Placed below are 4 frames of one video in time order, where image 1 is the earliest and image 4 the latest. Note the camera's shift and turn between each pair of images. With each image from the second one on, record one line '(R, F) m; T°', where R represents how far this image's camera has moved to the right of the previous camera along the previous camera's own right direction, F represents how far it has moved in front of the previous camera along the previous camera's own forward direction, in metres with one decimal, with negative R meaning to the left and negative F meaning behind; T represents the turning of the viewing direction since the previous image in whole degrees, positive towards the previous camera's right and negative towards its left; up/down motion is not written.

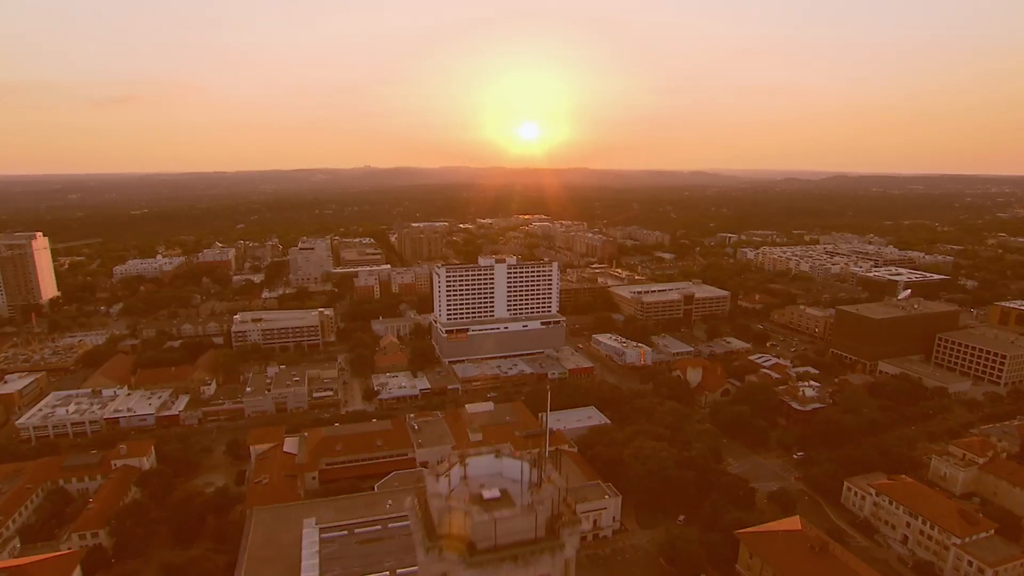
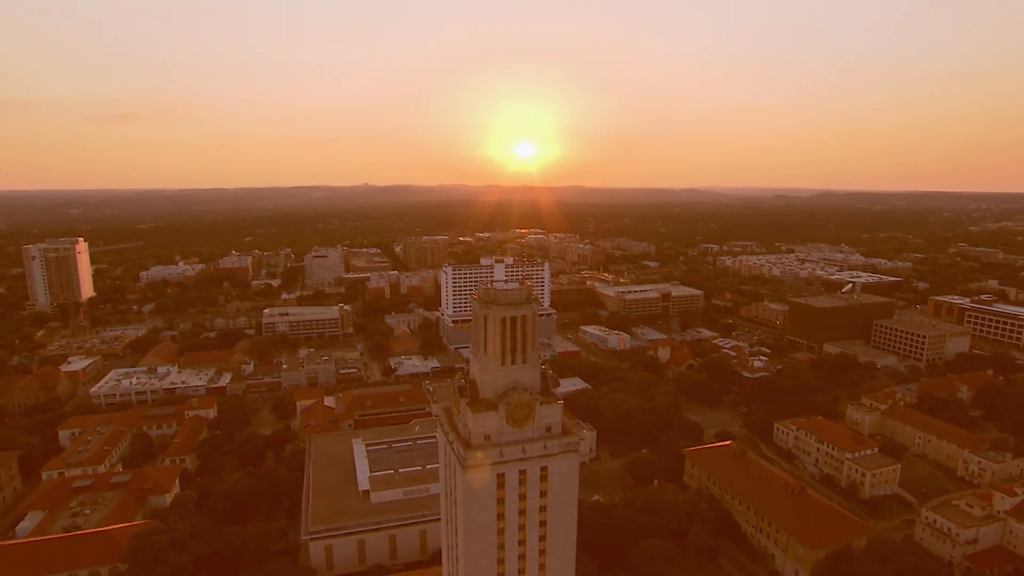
(-0.1, -7.2) m; 0°
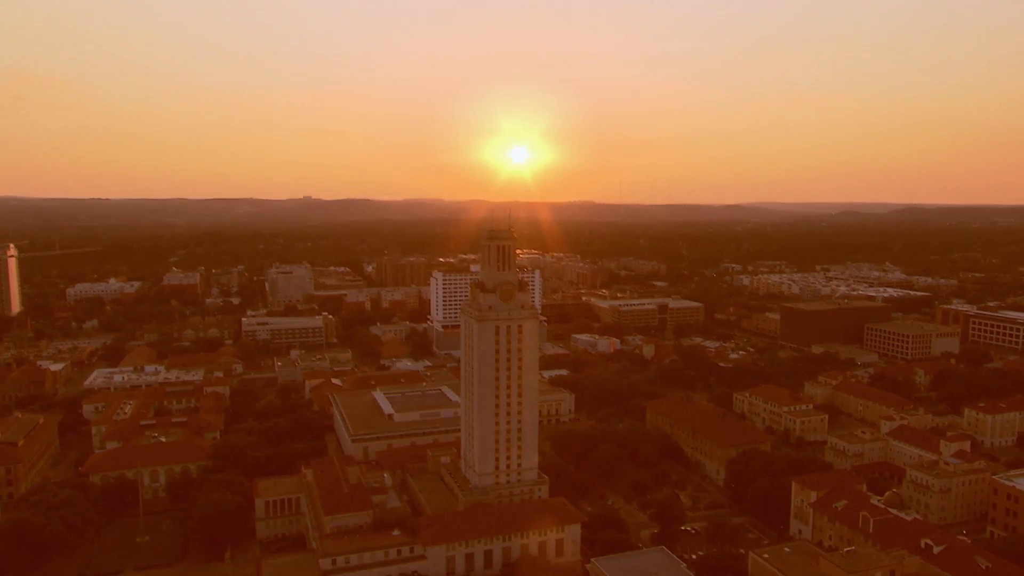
(0.0, -5.5) m; +1°
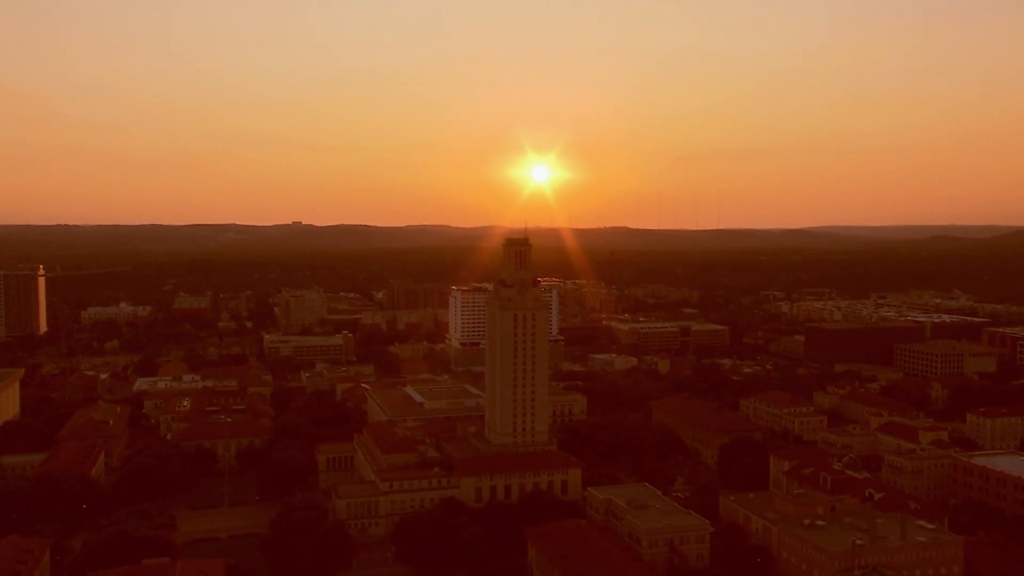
(+0.1, -3.0) m; -2°
